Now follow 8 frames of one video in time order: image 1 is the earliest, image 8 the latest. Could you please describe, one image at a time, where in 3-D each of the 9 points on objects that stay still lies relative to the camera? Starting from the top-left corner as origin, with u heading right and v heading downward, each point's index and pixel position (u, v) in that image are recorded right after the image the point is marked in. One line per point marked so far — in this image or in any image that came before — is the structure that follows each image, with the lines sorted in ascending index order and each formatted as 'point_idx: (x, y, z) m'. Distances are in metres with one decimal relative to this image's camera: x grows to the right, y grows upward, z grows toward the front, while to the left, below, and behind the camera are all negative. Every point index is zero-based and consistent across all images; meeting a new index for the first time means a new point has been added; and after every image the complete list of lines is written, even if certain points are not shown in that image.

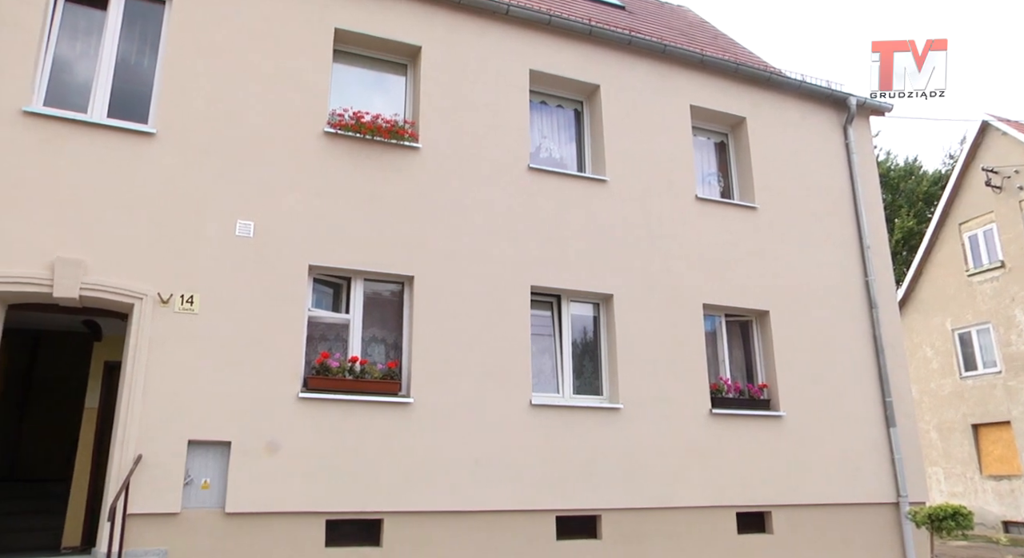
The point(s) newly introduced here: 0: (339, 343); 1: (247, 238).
0: (-1.7, -0.6, +6.8) m
1: (-2.5, +0.4, +6.4) m
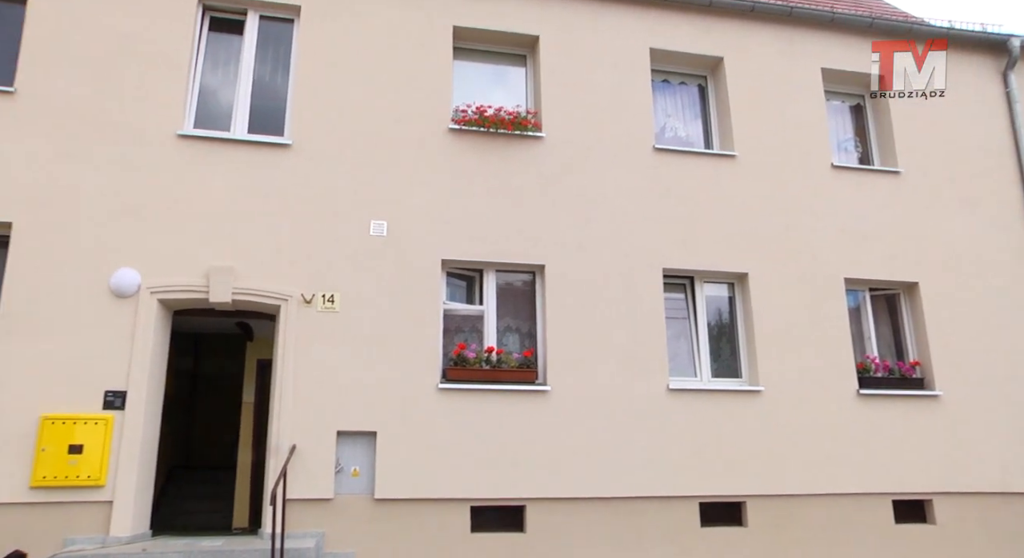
0: (-0.4, -0.6, +6.9) m
1: (-1.3, +0.4, +6.7) m
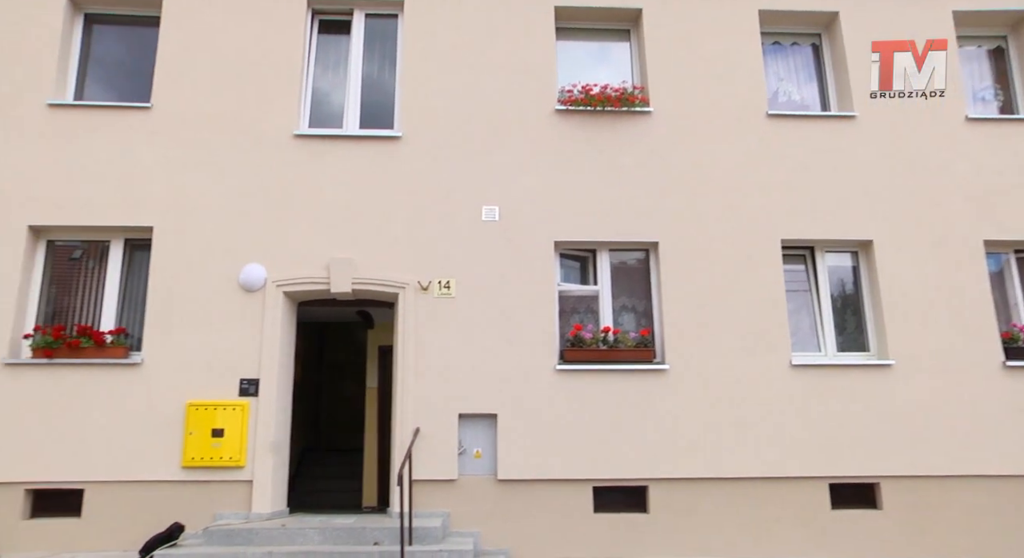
0: (+0.8, -0.4, +6.9) m
1: (-0.2, +0.6, +6.8) m
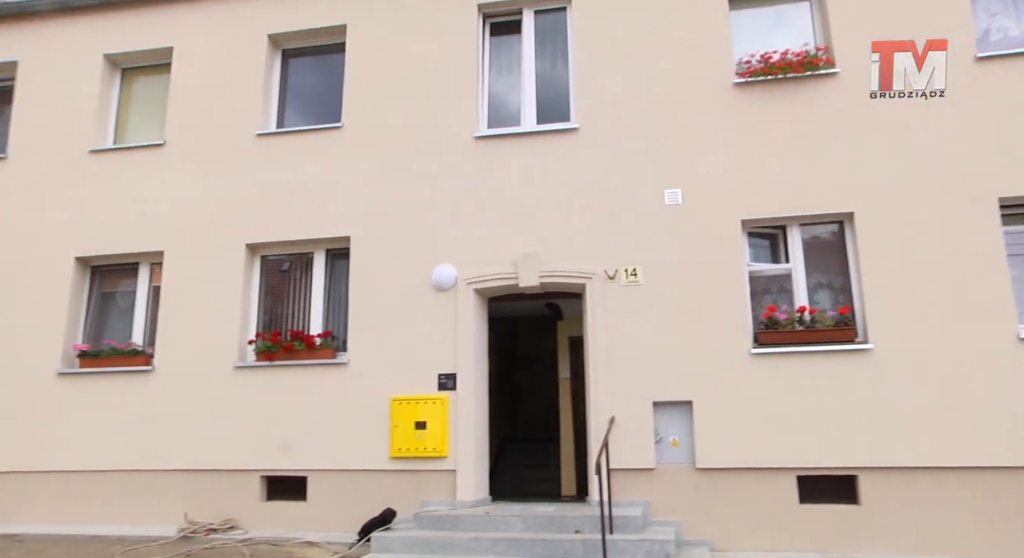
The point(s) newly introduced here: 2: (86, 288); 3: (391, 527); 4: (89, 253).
0: (+2.6, -0.2, +6.5) m
1: (+1.6, +0.7, +6.6) m
2: (-4.8, 0.0, +7.8) m
3: (-1.2, -2.4, +6.5) m
4: (-4.7, +0.3, +7.5) m
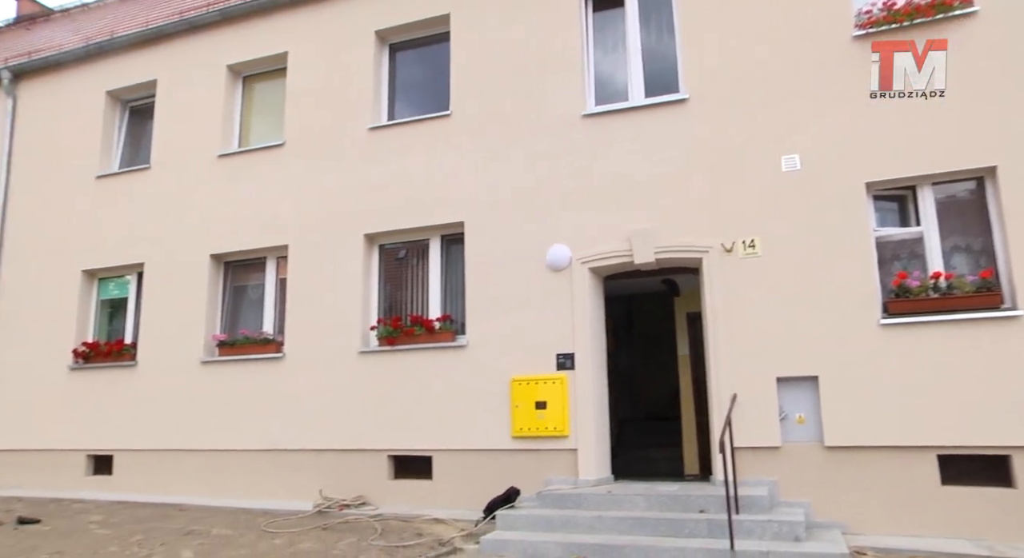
0: (+3.7, +0.2, +6.1) m
1: (+2.7, +1.0, +6.3) m
2: (-3.4, 0.0, +8.4) m
3: (0.0, -2.2, +6.6) m
4: (-3.4, +0.4, +8.0) m
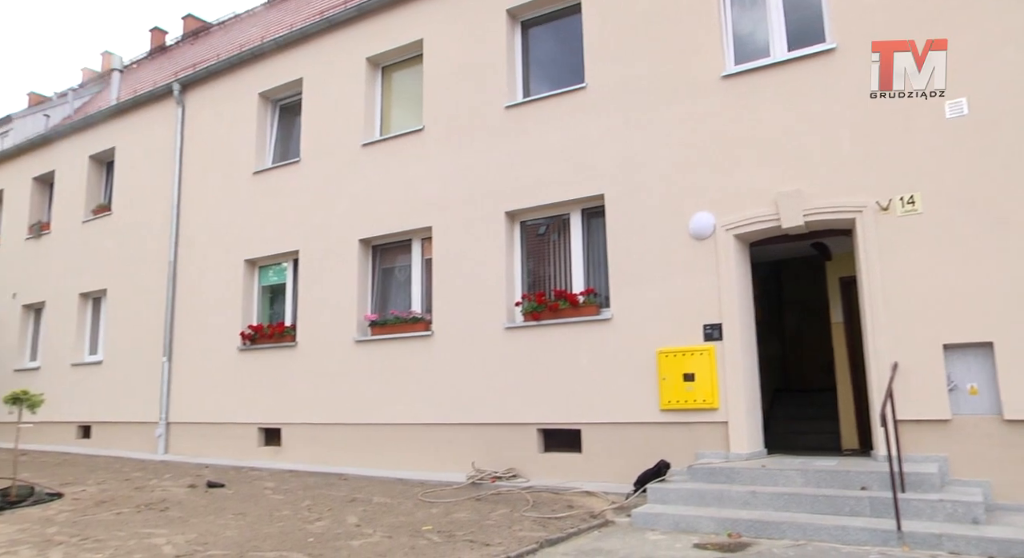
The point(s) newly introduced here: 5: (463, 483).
0: (+5.0, +0.6, +5.5) m
1: (+4.0, +1.4, +5.8) m
2: (-1.7, +0.2, +8.8) m
3: (+1.5, -1.9, +6.5) m
4: (-1.7, +0.6, +8.4) m
5: (-0.5, -2.2, +7.4) m
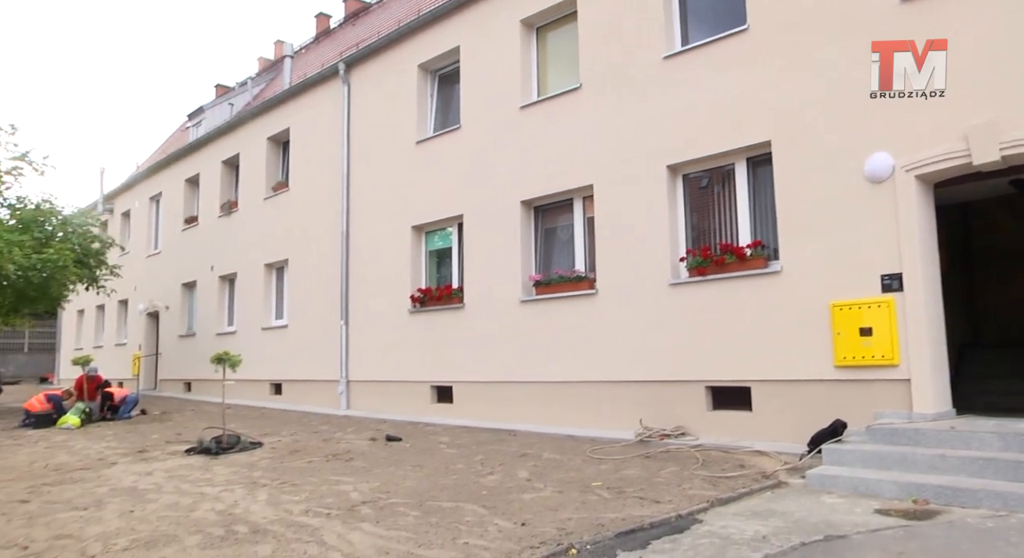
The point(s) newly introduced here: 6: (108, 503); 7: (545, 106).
0: (+6.4, +1.2, +4.6) m
1: (+5.4, +2.0, +5.1) m
2: (+0.3, +0.7, +8.9) m
3: (+3.2, -1.4, +6.2) m
4: (+0.2, +1.0, +8.5) m
5: (+1.3, -1.8, +7.4) m
6: (-3.8, -2.1, +6.4) m
7: (+0.4, +2.2, +8.6) m
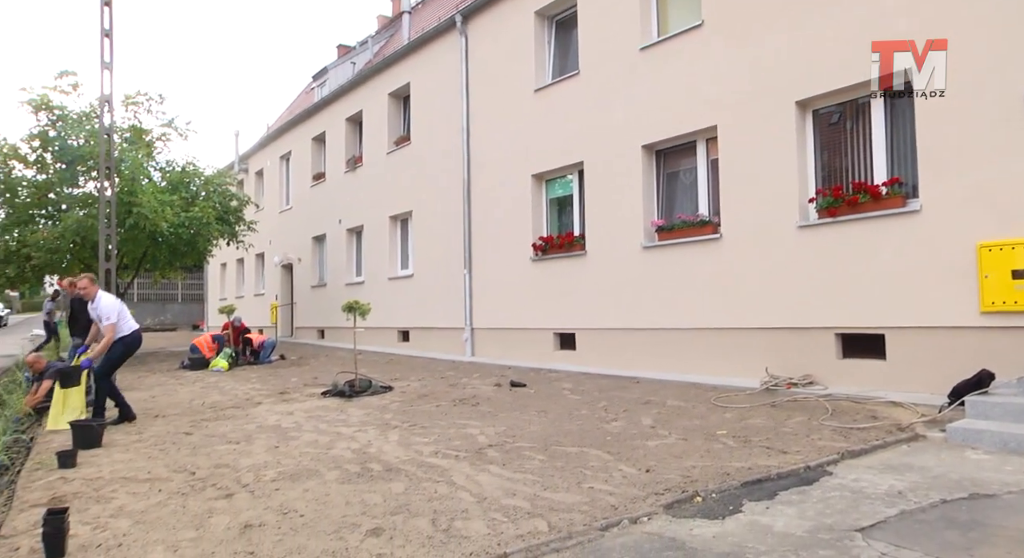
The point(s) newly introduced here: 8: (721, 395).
0: (+7.3, +1.7, +3.7) m
1: (+6.4, +2.5, +4.2) m
2: (+1.8, +1.4, +8.7) m
3: (+4.3, -0.8, +5.8) m
4: (+1.6, +1.7, +8.4) m
5: (+2.6, -1.2, +7.2) m
6: (-2.6, -1.6, +6.9) m
7: (+1.9, +2.8, +8.3) m
8: (+2.3, -1.2, +7.2) m
